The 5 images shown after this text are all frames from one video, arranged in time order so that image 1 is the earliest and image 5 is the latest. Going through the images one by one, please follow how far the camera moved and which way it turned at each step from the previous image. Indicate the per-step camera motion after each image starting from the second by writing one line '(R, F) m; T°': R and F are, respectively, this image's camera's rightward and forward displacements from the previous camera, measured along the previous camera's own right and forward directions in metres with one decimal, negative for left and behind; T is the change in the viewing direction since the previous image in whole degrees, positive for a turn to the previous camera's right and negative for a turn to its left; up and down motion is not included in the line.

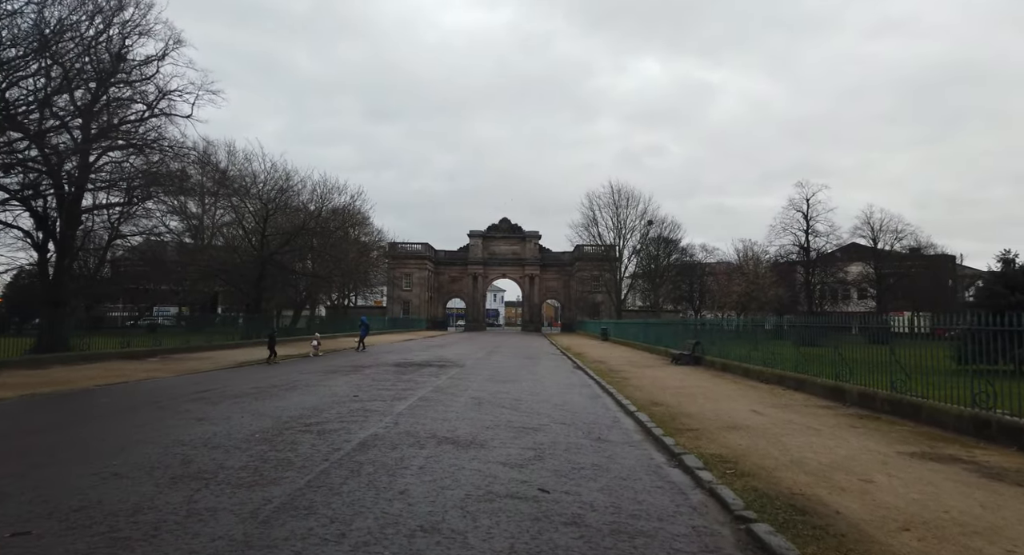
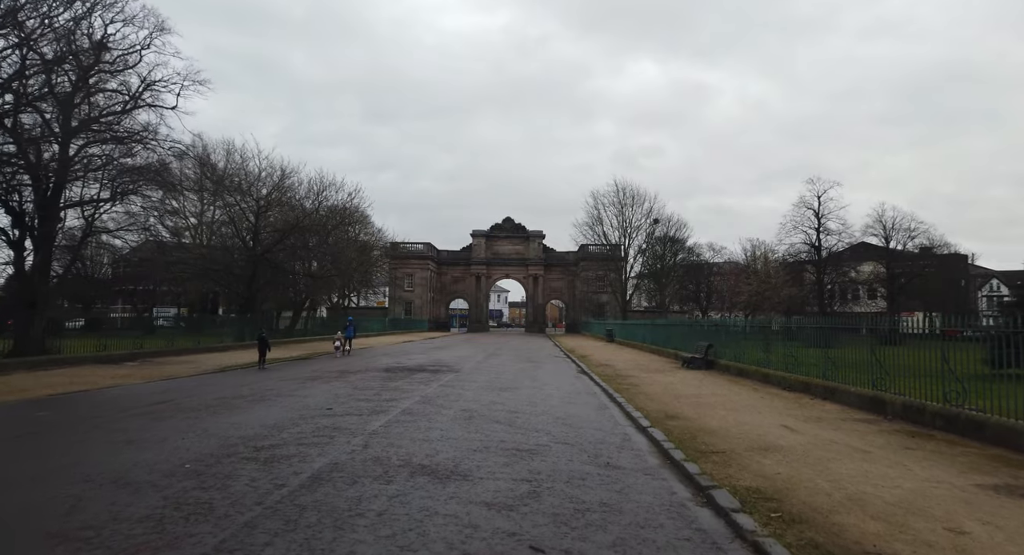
(+0.2, +1.5) m; 0°
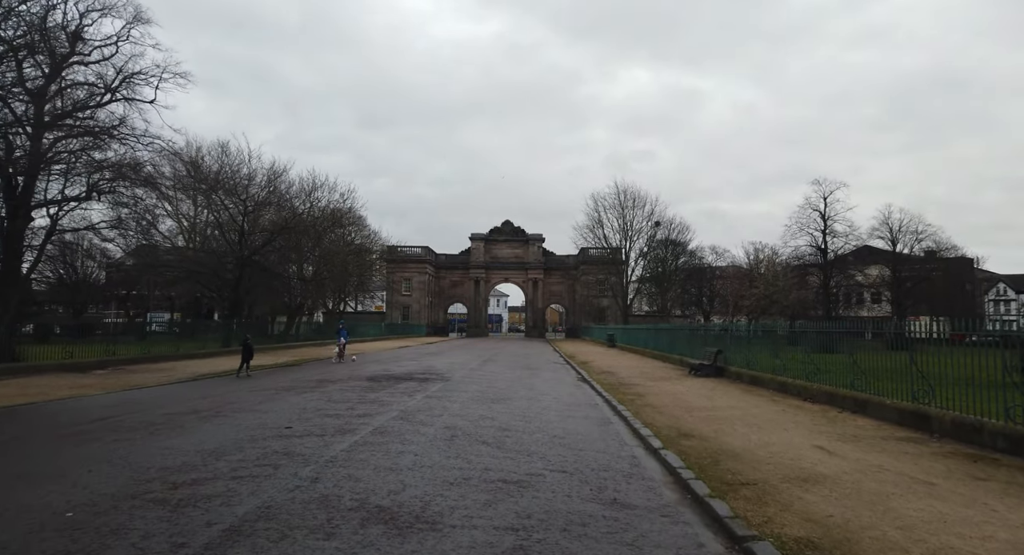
(+0.2, +1.4) m; 0°
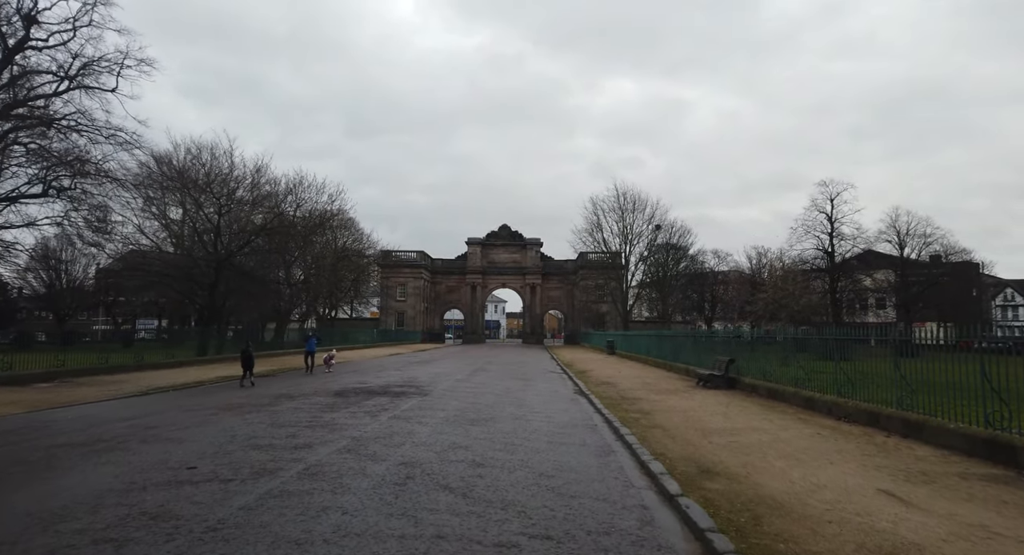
(+0.3, +2.0) m; 0°
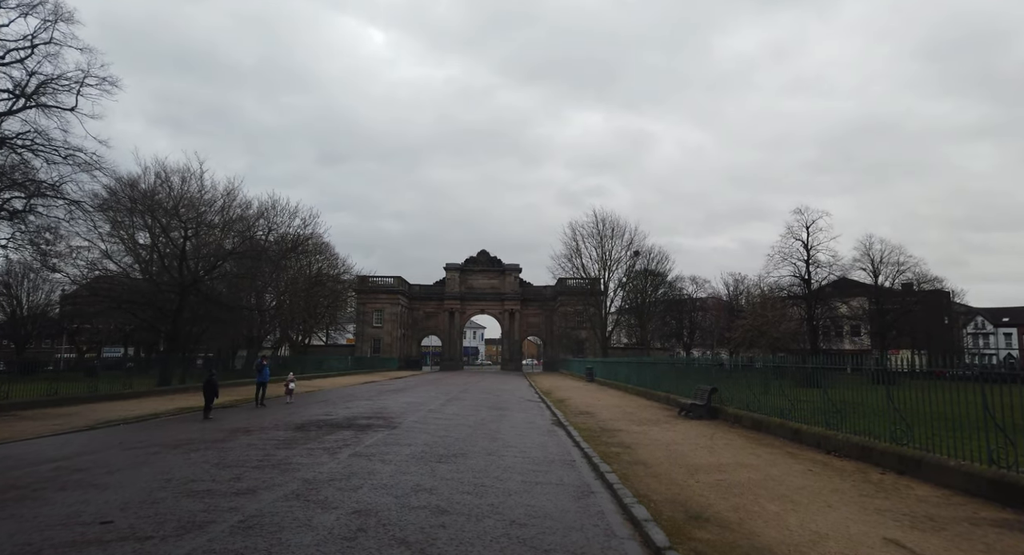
(+0.1, +0.7) m; +2°
